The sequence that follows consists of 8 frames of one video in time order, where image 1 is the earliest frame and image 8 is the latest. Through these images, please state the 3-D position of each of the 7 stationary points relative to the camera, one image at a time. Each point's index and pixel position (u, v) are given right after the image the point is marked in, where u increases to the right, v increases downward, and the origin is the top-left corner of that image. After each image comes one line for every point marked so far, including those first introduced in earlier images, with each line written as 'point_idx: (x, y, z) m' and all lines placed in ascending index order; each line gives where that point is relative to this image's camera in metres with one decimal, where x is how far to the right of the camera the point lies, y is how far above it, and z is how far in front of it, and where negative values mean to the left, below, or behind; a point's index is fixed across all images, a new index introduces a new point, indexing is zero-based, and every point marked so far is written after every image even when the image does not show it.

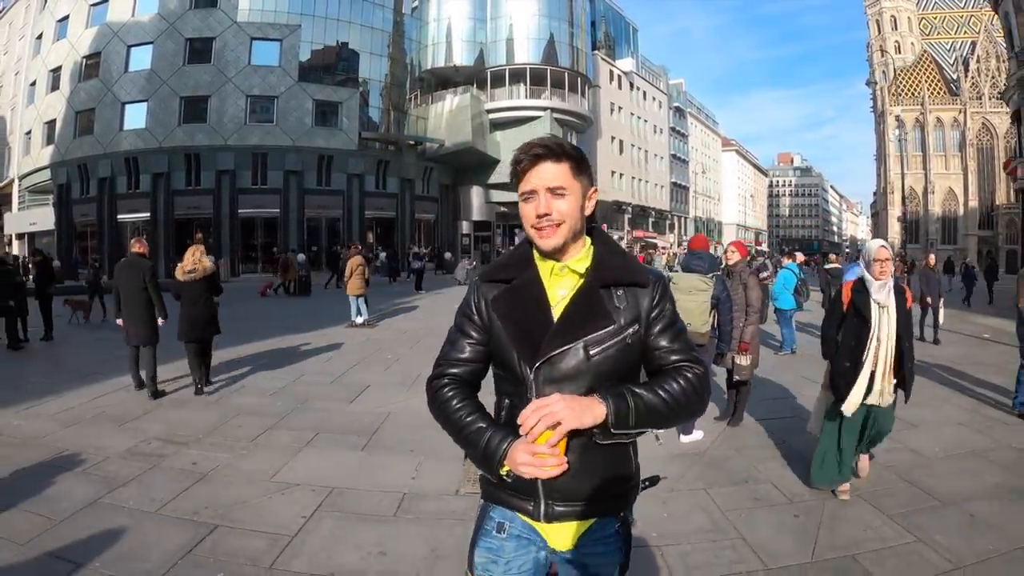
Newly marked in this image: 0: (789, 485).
0: (+1.9, -1.4, +4.4) m
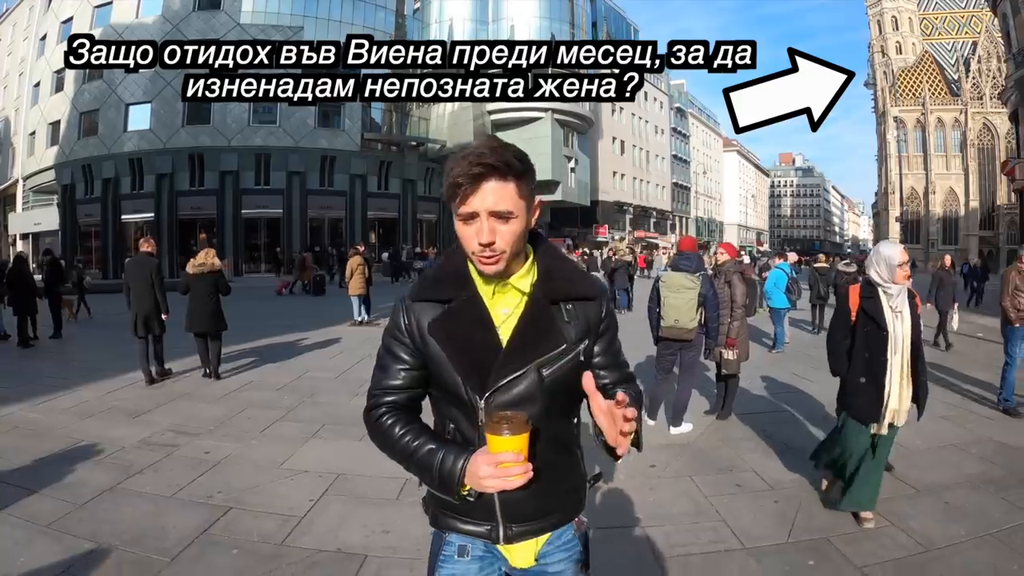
0: (+1.9, -1.3, +4.6) m
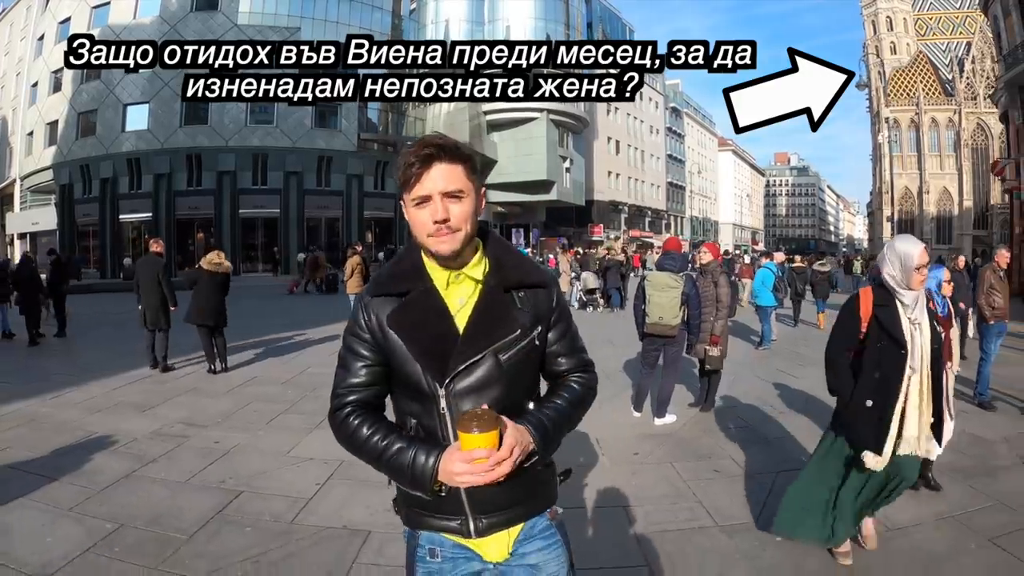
0: (+1.8, -1.3, +4.9) m
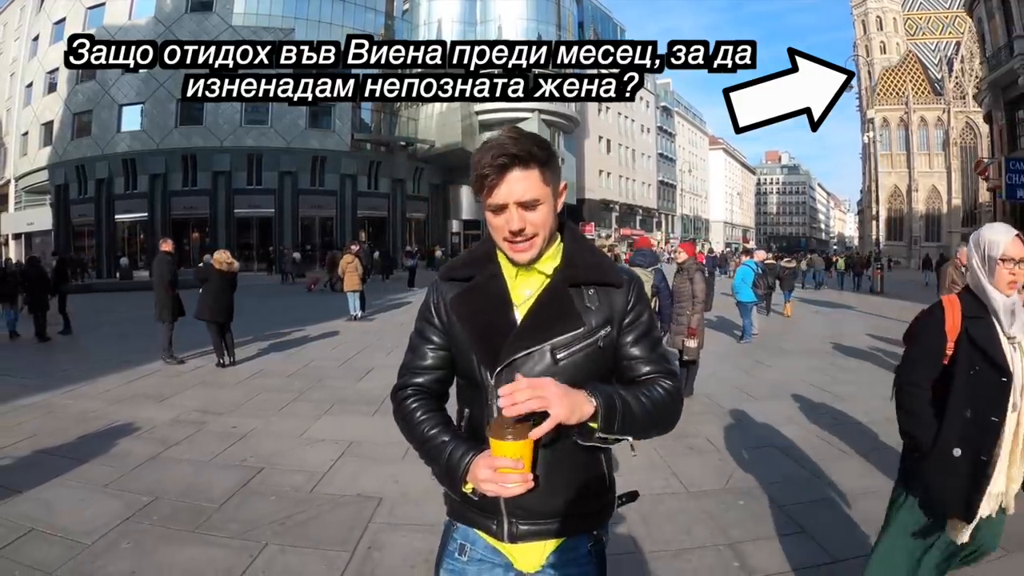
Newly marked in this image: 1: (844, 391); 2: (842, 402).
0: (+1.8, -1.3, +5.4) m
1: (+3.9, -1.2, +7.3) m
2: (+3.6, -1.2, +6.7) m
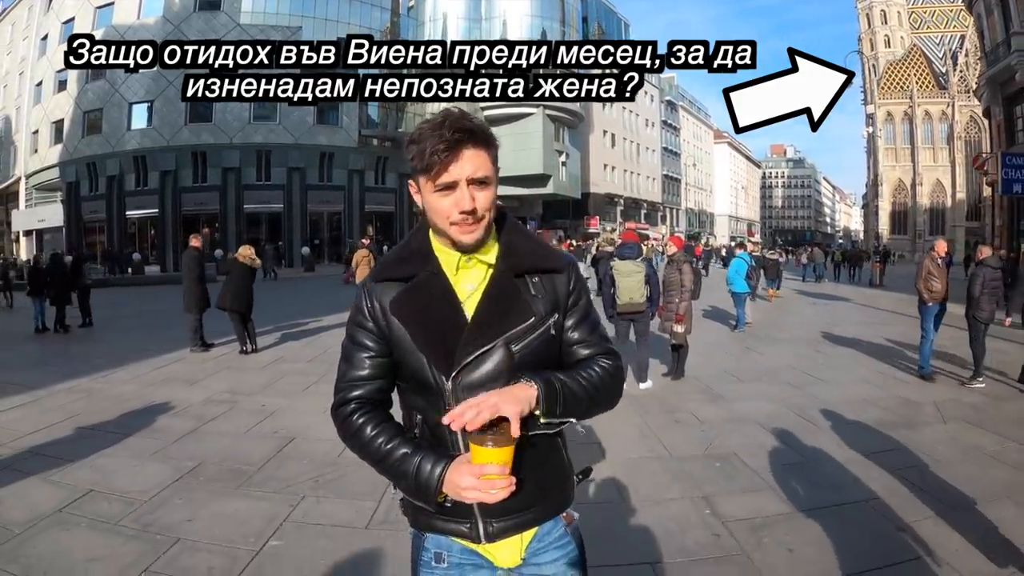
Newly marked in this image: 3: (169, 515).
0: (+1.8, -1.2, +5.9) m
1: (+3.9, -1.1, +7.8) m
2: (+3.6, -1.1, +7.3) m
3: (-2.2, -1.5, +4.1) m
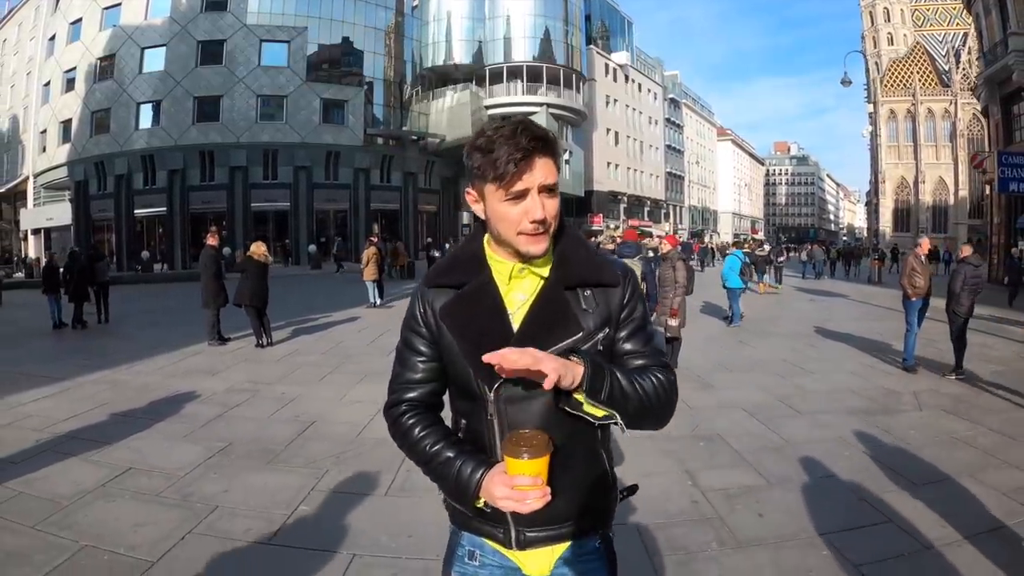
0: (+1.8, -1.1, +6.3) m
1: (+3.9, -1.0, +8.2) m
2: (+3.6, -1.1, +7.7) m
3: (-2.2, -1.4, +4.6) m
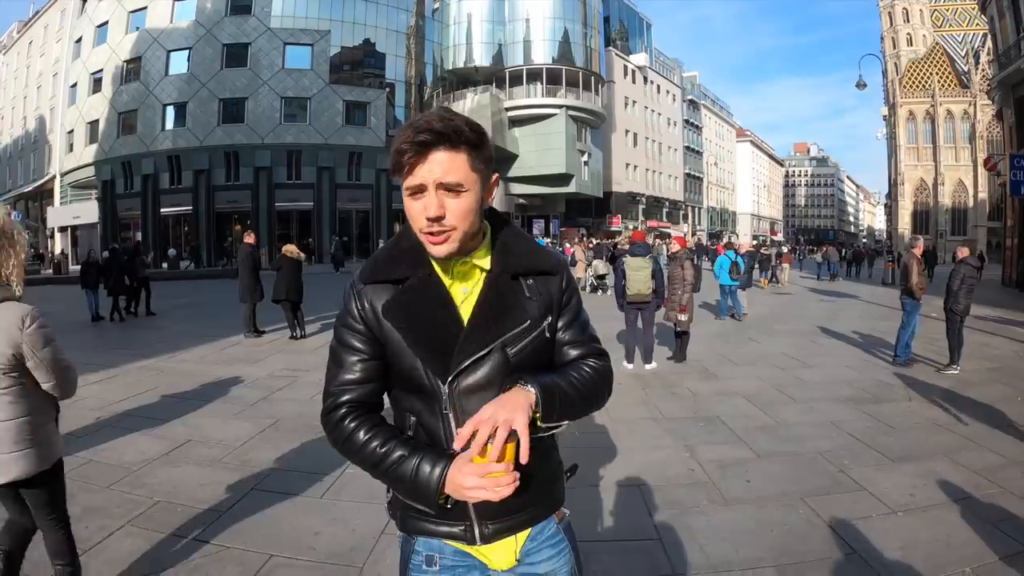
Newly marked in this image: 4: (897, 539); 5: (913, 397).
0: (+2.0, -1.1, +6.8) m
1: (+4.2, -1.0, +8.6) m
2: (+3.9, -1.1, +8.1) m
3: (-2.1, -1.4, +5.2) m
4: (+2.2, -1.5, +3.6) m
5: (+4.4, -1.2, +6.9) m
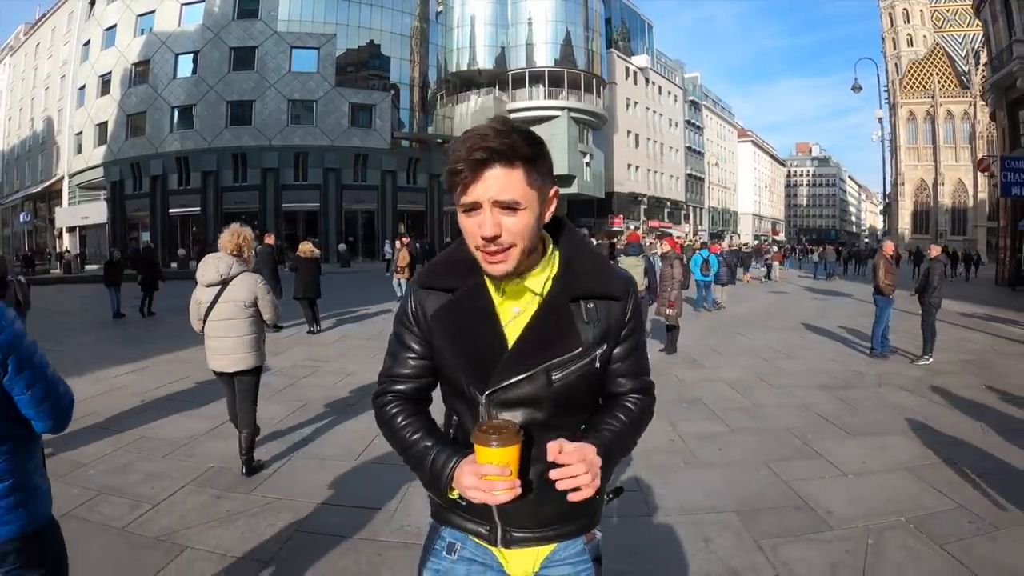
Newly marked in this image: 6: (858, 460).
0: (+2.1, -1.1, +7.5) m
1: (+4.2, -1.0, +9.3) m
2: (+3.9, -1.0, +8.8) m
3: (-2.0, -1.3, +5.9) m
4: (+2.3, -1.4, +4.3) m
5: (+4.5, -1.2, +7.5) m
6: (+2.7, -1.3, +4.9) m
